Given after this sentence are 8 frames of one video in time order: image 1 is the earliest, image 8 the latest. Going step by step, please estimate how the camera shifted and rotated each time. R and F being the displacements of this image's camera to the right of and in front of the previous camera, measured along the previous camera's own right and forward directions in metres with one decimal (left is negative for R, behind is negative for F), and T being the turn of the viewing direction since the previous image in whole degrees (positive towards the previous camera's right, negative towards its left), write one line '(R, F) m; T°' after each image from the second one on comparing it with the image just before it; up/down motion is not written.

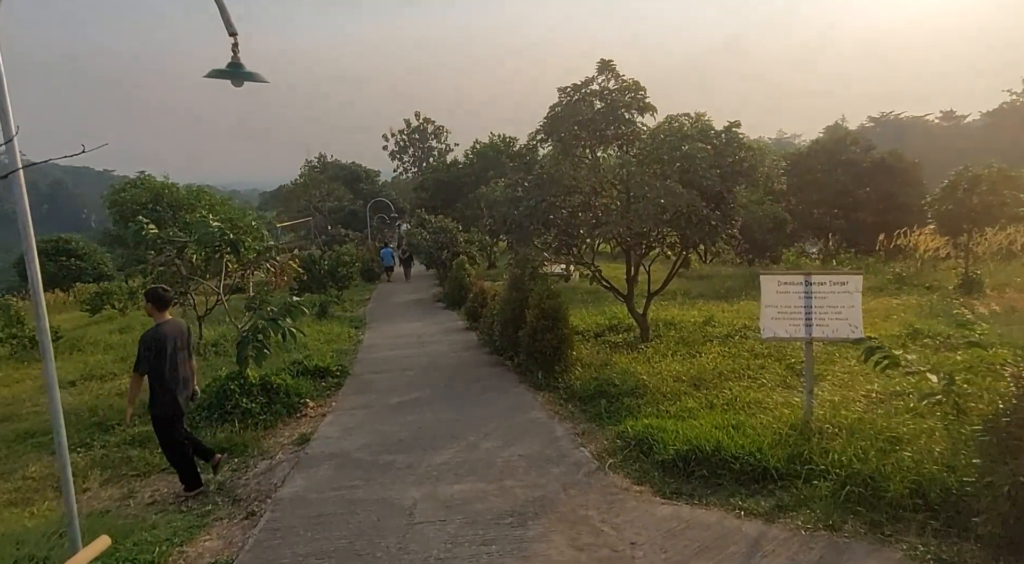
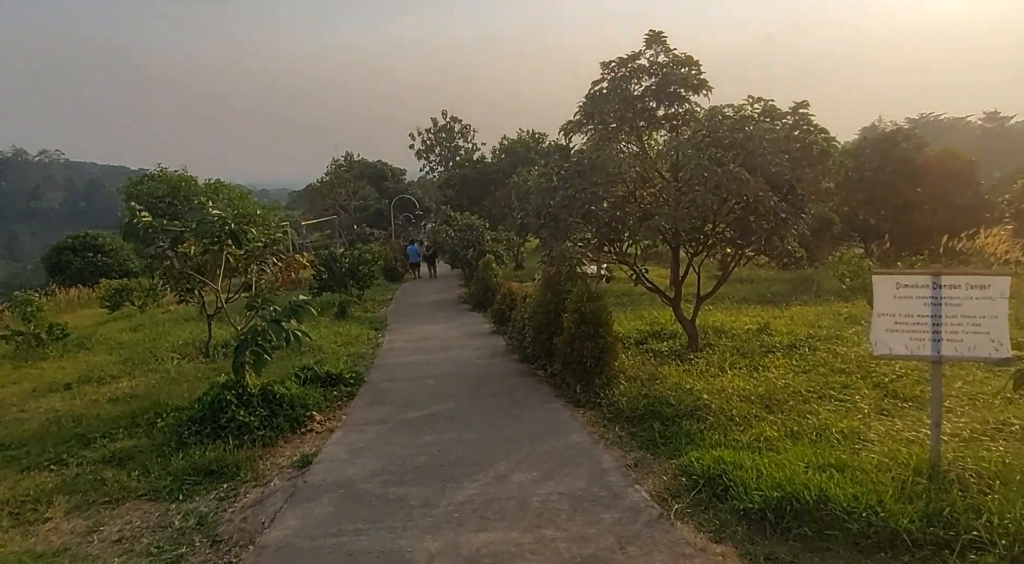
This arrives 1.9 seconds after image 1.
(-0.1, +1.0) m; -2°
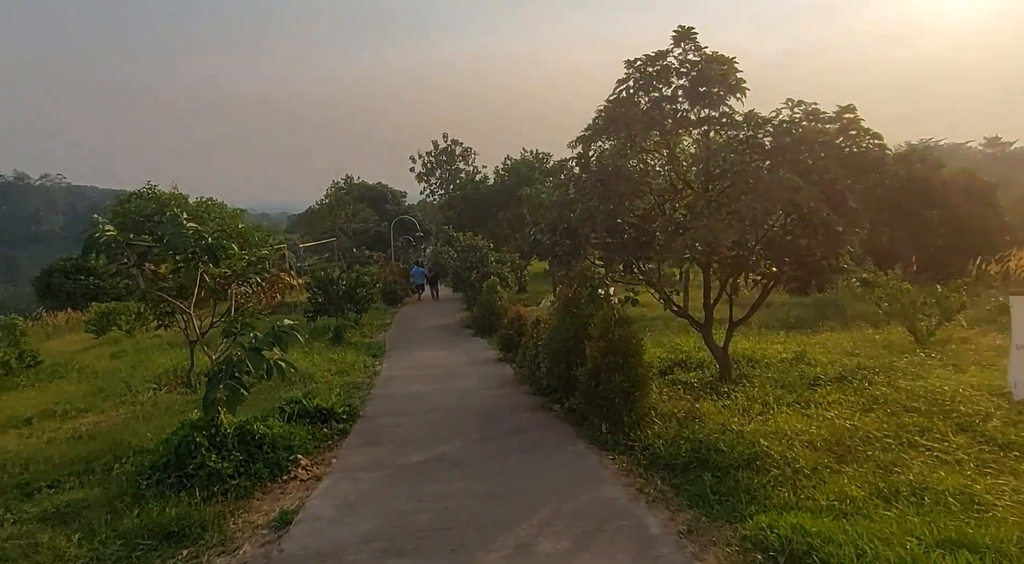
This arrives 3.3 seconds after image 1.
(-0.1, +0.9) m; 0°
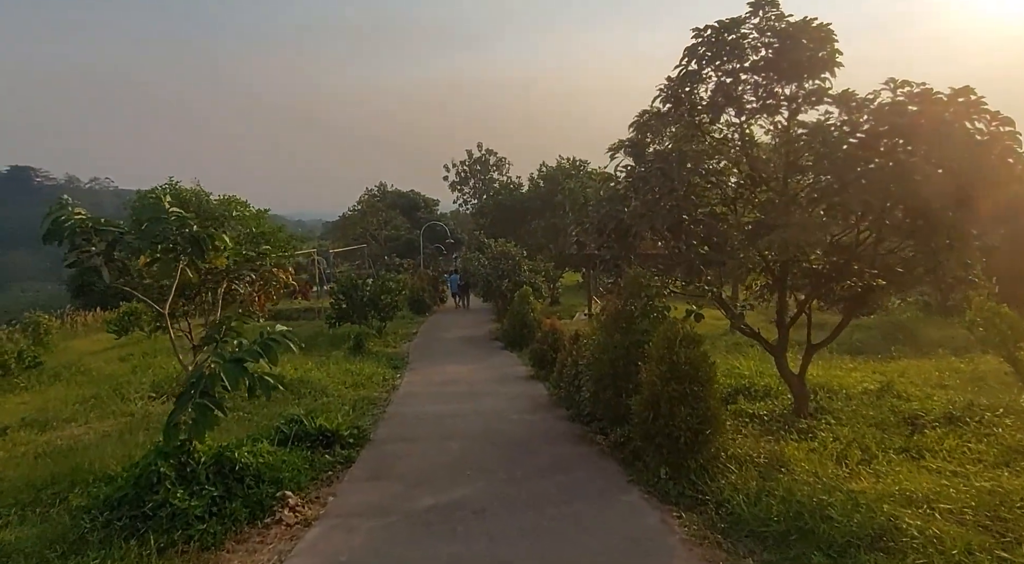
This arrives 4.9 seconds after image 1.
(-0.1, +1.1) m; -2°
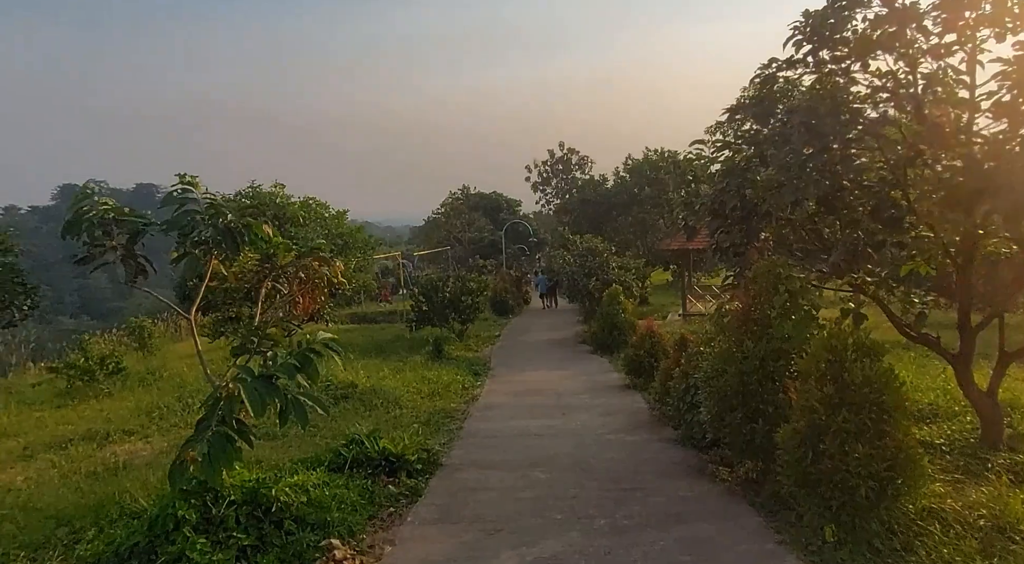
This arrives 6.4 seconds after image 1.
(-0.1, +1.1) m; -7°
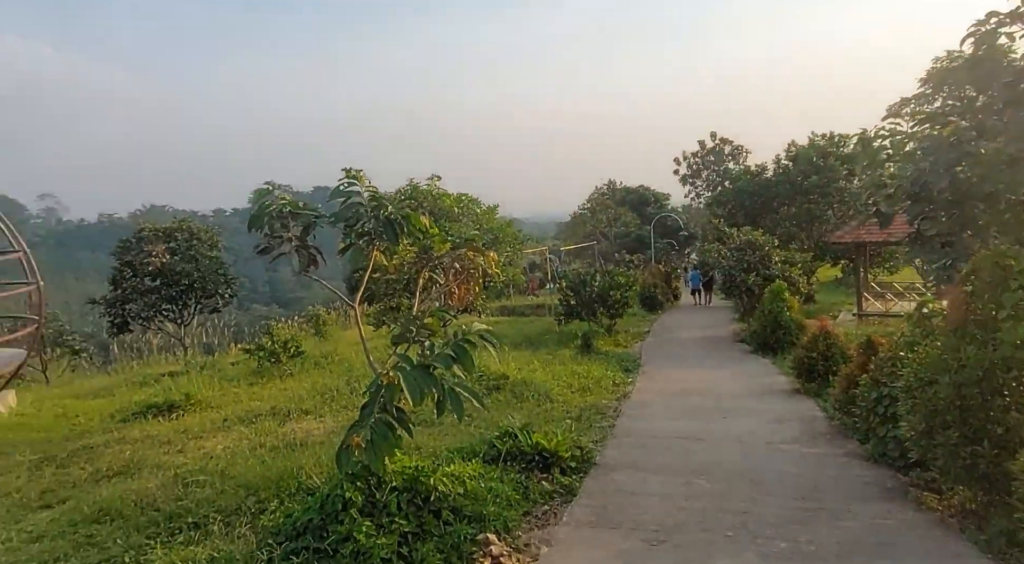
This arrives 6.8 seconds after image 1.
(-0.1, +0.2) m; -12°
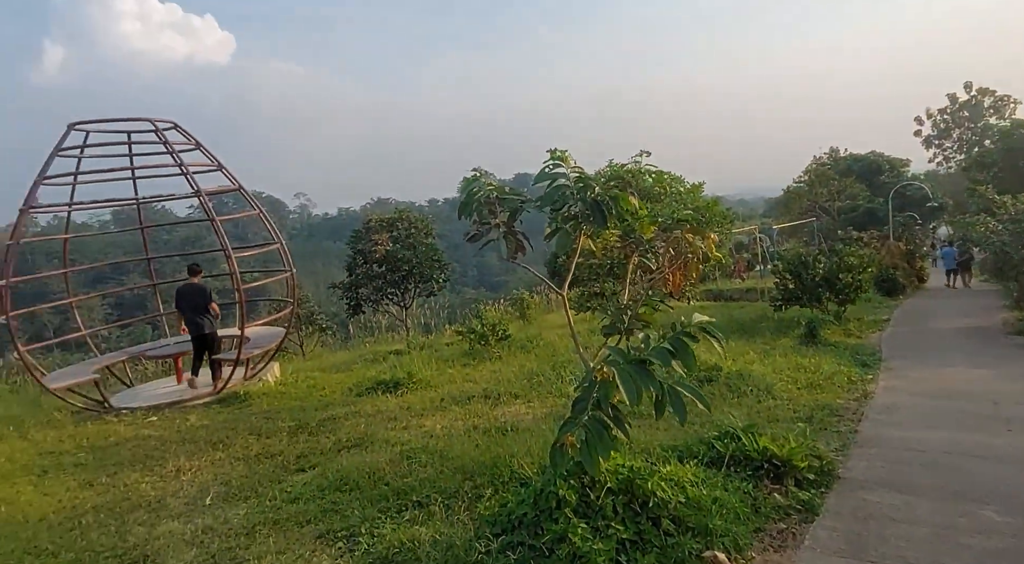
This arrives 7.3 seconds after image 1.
(-0.2, +0.5) m; -16°
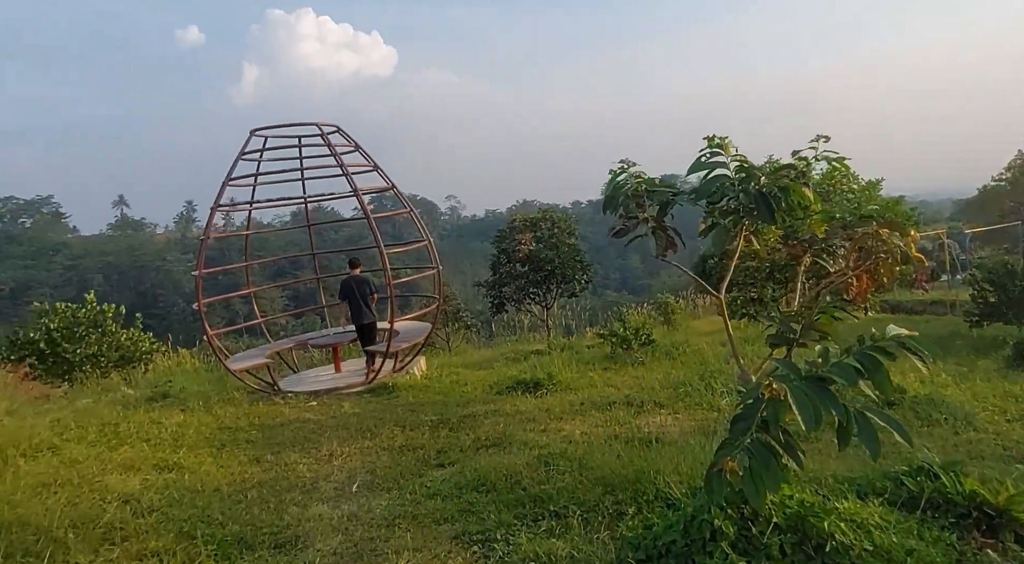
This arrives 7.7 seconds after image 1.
(-0.1, +0.5) m; -11°
